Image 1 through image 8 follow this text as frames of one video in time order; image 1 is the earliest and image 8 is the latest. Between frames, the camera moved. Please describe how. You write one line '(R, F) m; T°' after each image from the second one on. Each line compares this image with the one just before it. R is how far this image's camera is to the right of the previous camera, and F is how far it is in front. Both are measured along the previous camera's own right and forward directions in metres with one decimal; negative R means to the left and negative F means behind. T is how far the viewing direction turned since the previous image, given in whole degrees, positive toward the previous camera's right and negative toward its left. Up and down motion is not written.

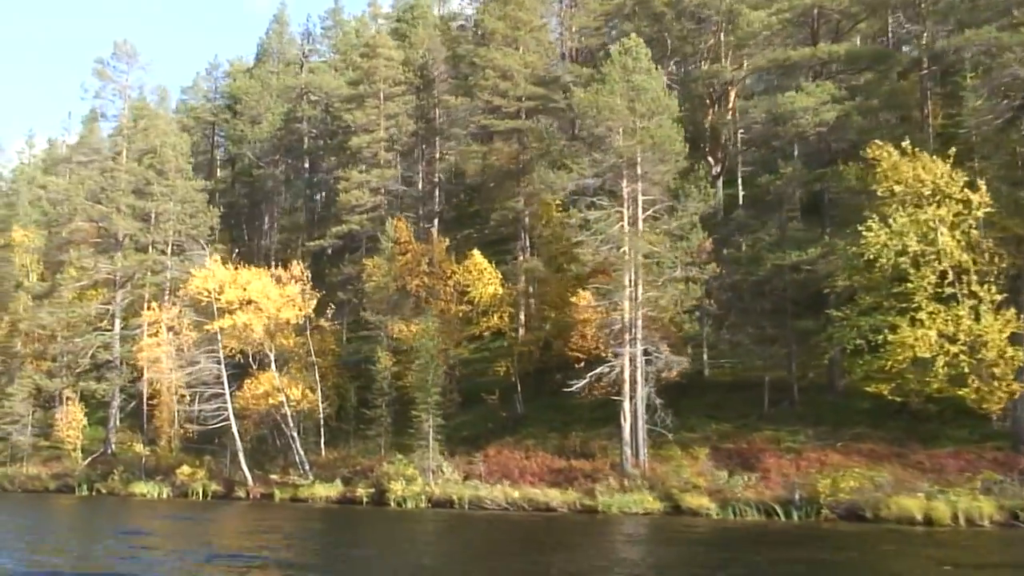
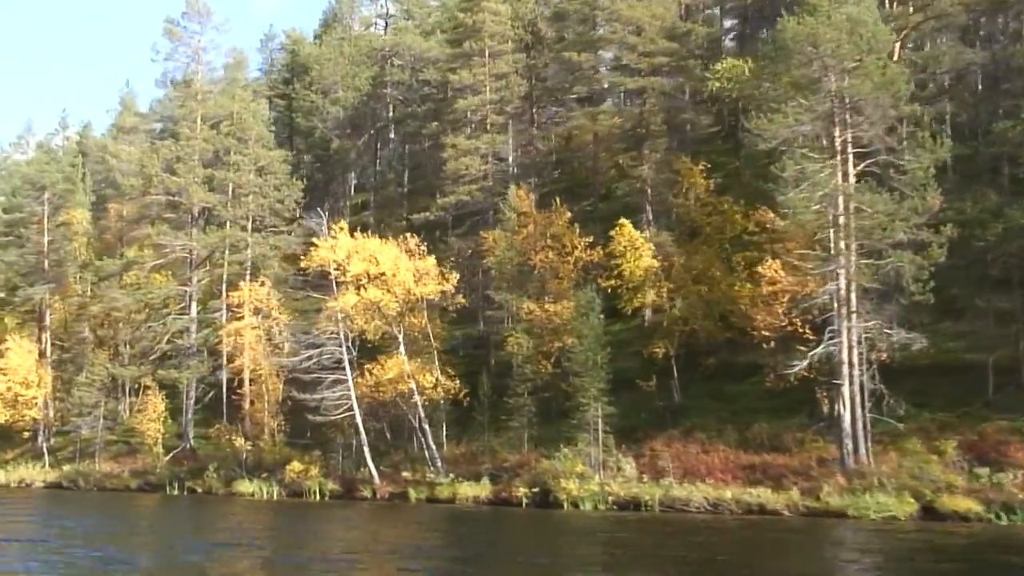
(-6.5, +5.0) m; 0°
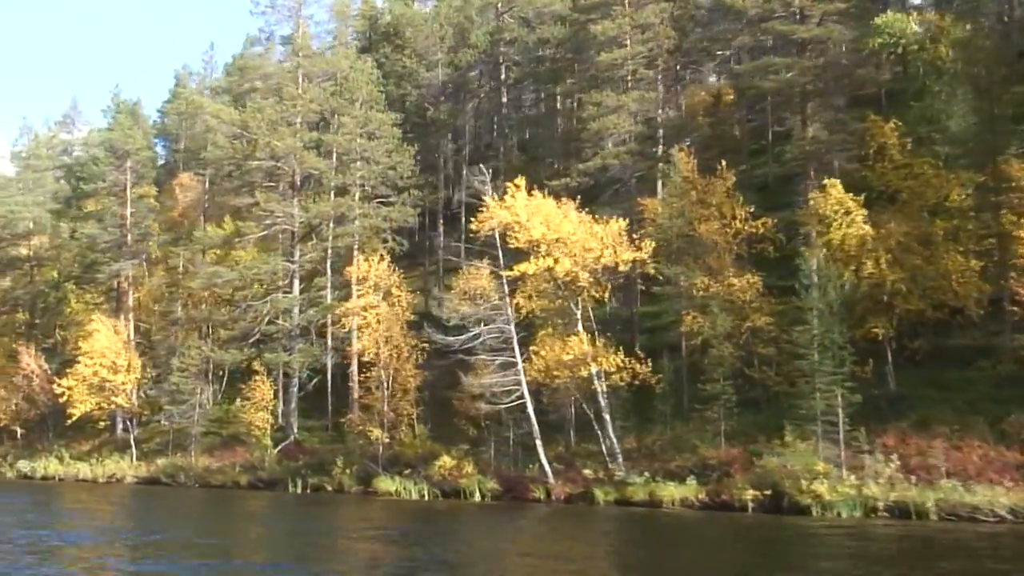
(-6.6, +5.0) m; -1°
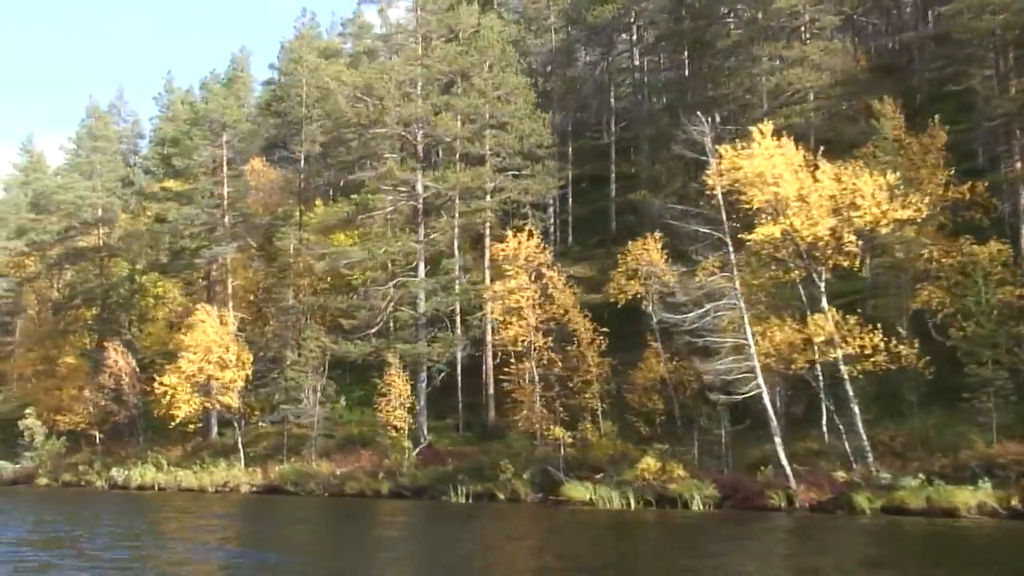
(-6.6, +5.0) m; 0°
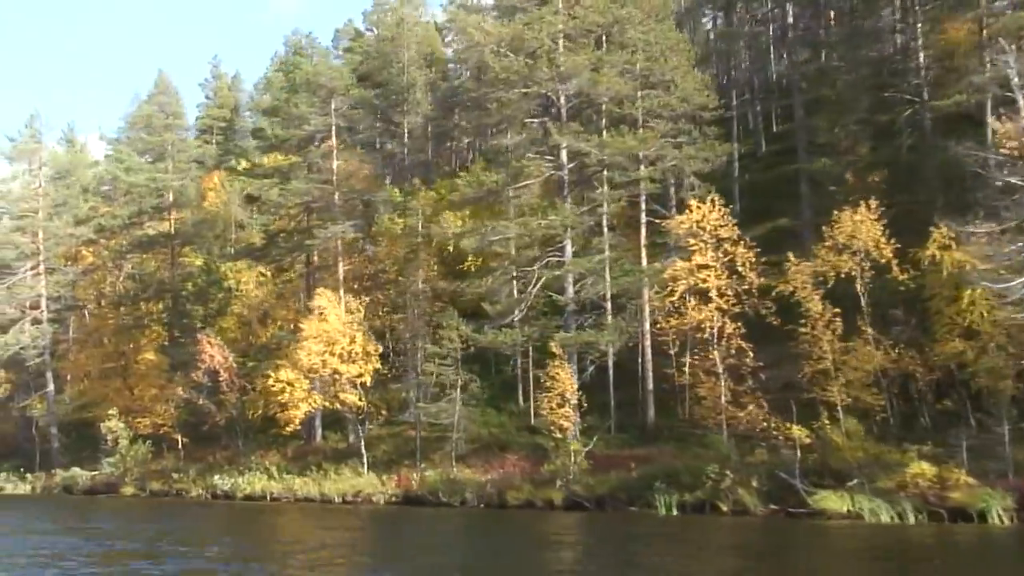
(-6.5, +4.9) m; 0°
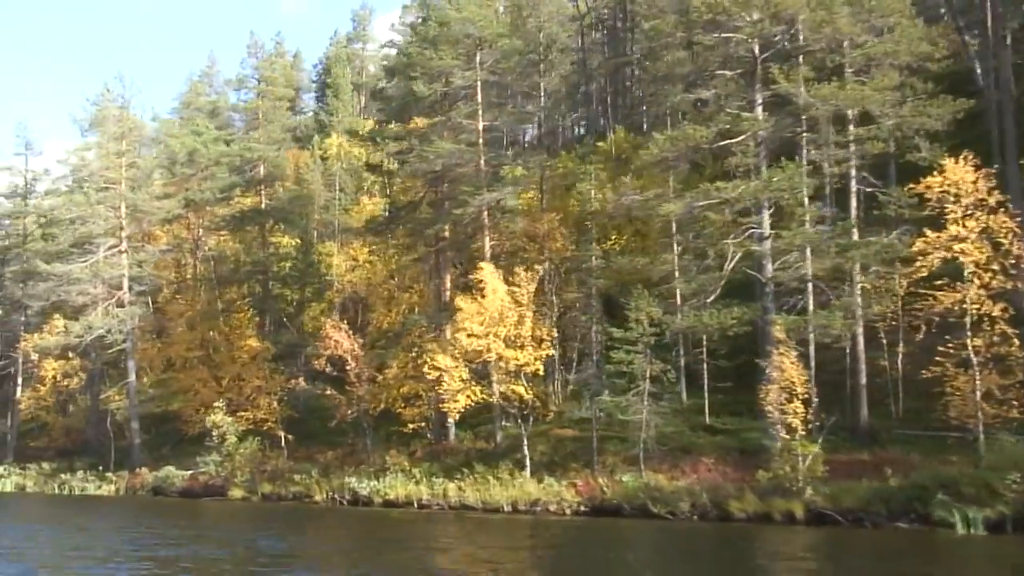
(-6.4, +4.9) m; 0°
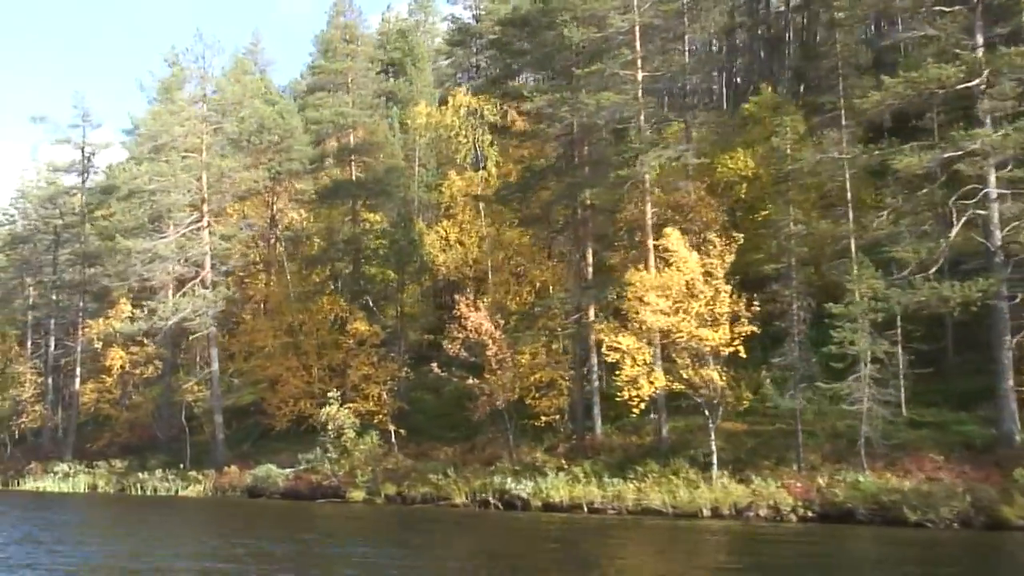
(-5.6, +4.3) m; 0°
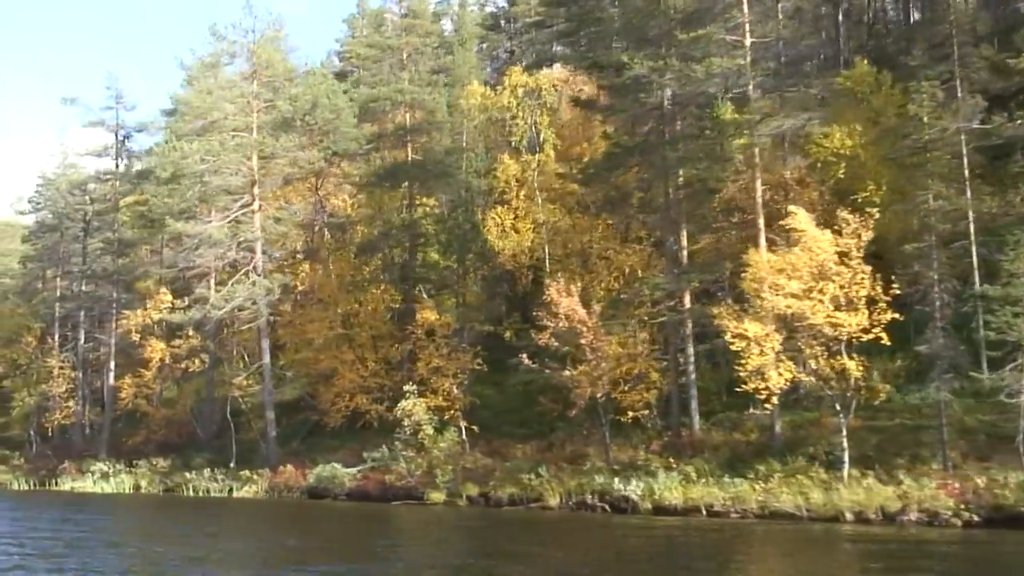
(-3.1, +2.5) m; 0°
